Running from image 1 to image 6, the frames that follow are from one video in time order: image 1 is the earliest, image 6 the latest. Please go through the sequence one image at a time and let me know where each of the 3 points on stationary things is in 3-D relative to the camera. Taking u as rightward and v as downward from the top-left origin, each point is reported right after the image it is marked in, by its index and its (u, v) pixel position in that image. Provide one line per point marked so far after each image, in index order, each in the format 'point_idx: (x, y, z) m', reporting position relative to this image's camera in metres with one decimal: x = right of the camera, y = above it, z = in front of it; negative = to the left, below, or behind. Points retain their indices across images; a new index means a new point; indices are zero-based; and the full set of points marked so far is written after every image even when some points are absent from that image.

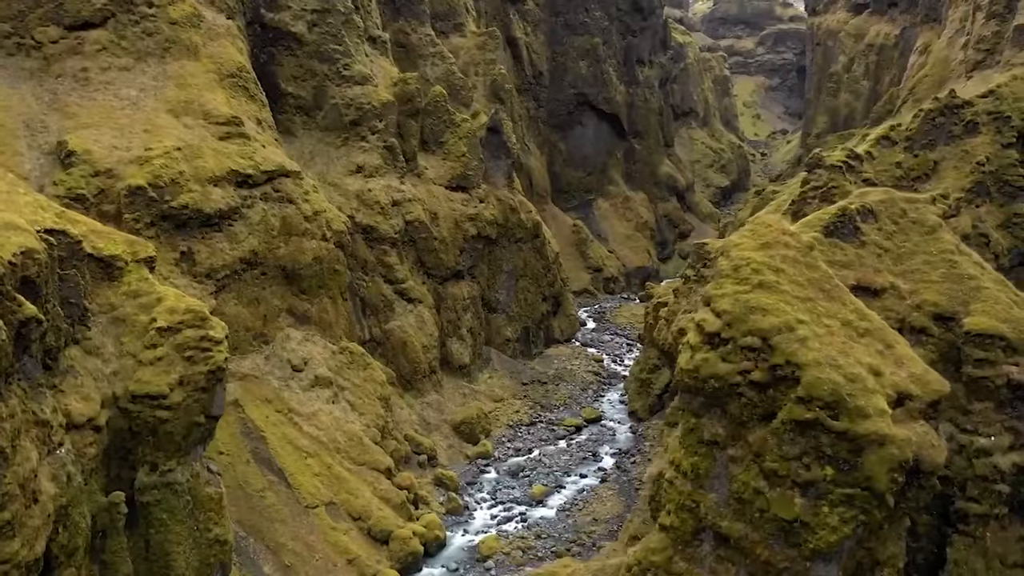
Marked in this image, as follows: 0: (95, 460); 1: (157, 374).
0: (-9.1, -3.7, +17.8) m
1: (-8.3, -2.0, +19.0) m
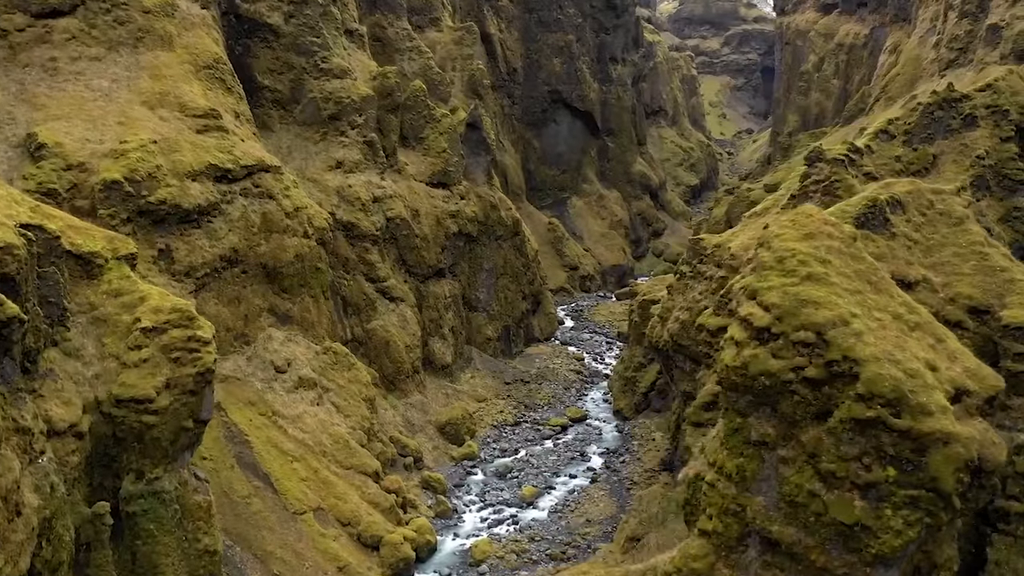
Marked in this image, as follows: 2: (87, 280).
0: (-8.9, -3.7, +16.7) m
1: (-8.2, -2.0, +18.0) m
2: (-10.1, +0.2, +19.3) m
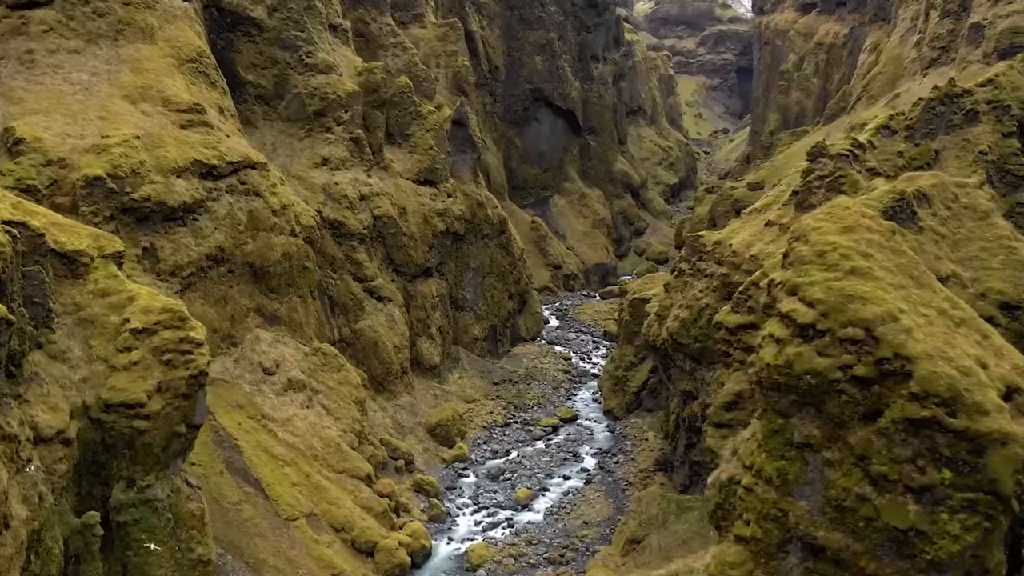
0: (-8.7, -3.7, +15.9) m
1: (-8.0, -1.9, +17.3) m
2: (-10.0, +0.2, +18.5) m
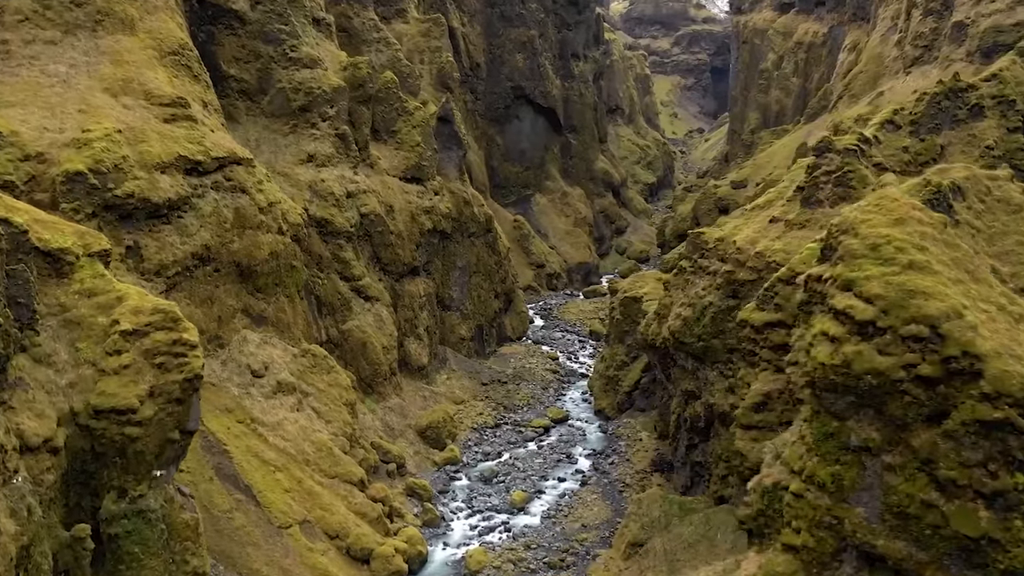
0: (-8.4, -3.7, +15.0) m
1: (-7.8, -1.9, +16.4) m
2: (-9.8, +0.2, +17.6) m
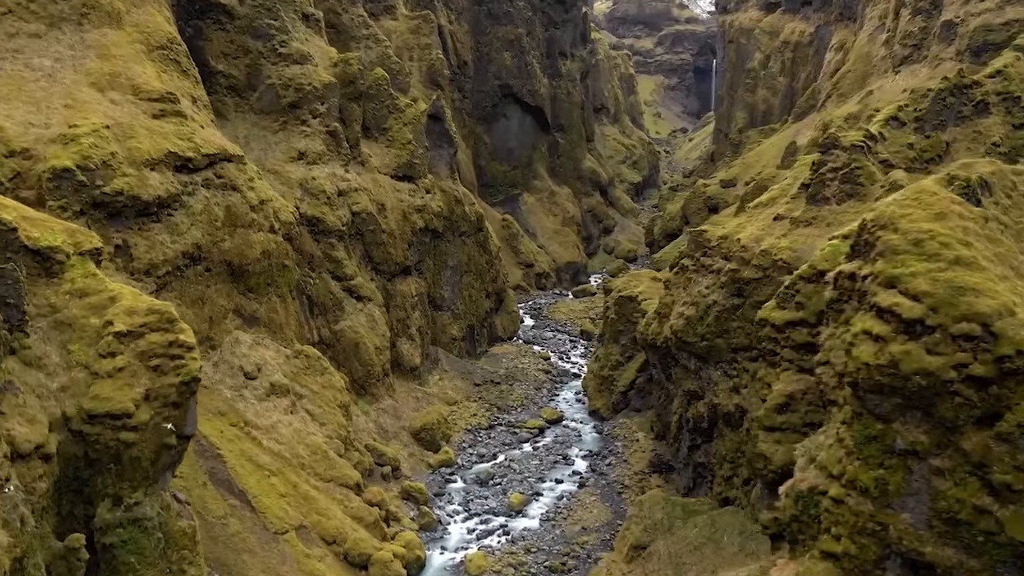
0: (-8.2, -3.7, +14.4) m
1: (-7.6, -1.9, +15.8) m
2: (-9.6, +0.2, +16.9) m
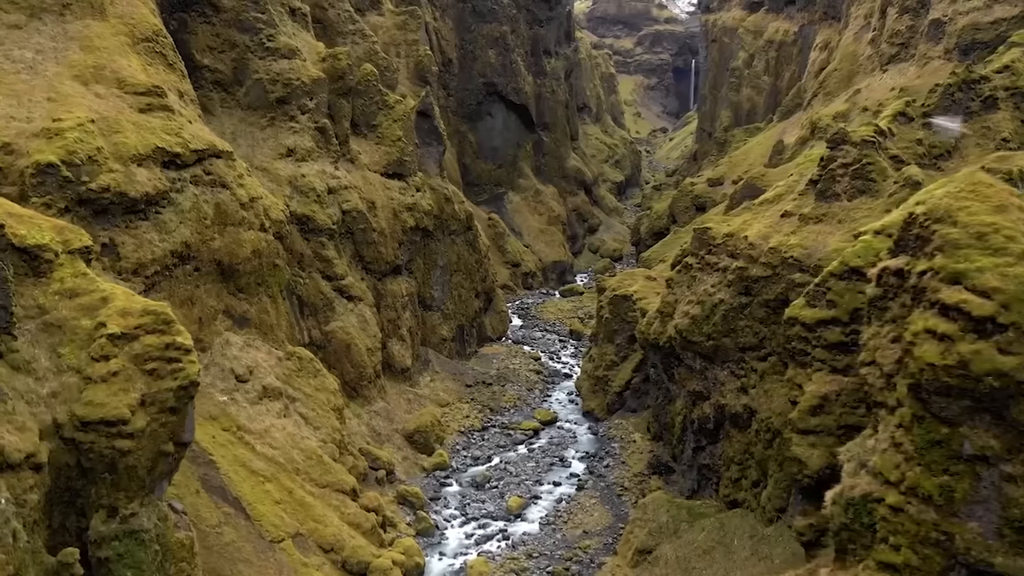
0: (-7.9, -3.7, +13.6) m
1: (-7.3, -1.9, +15.0) m
2: (-9.4, +0.2, +16.1) m
